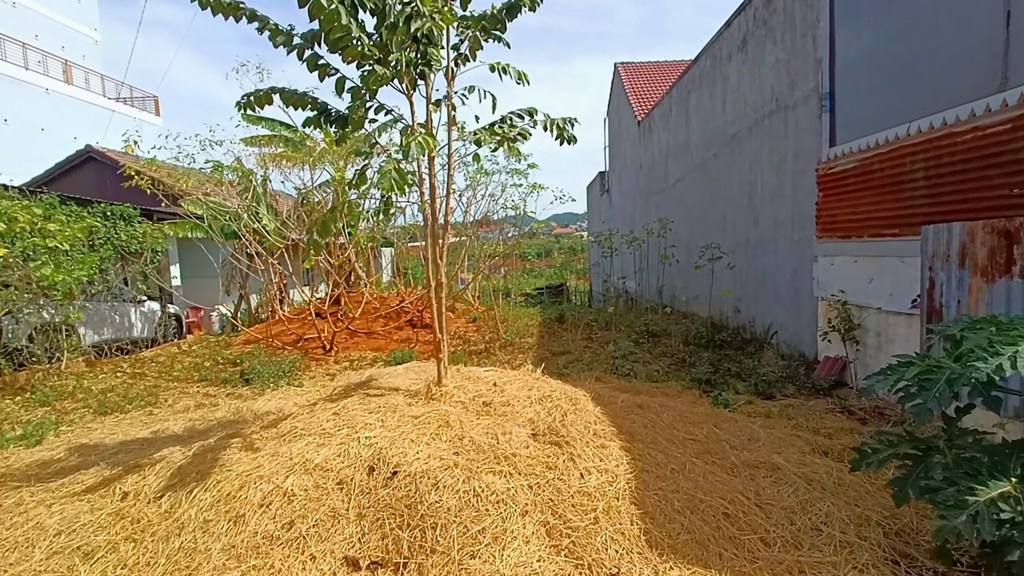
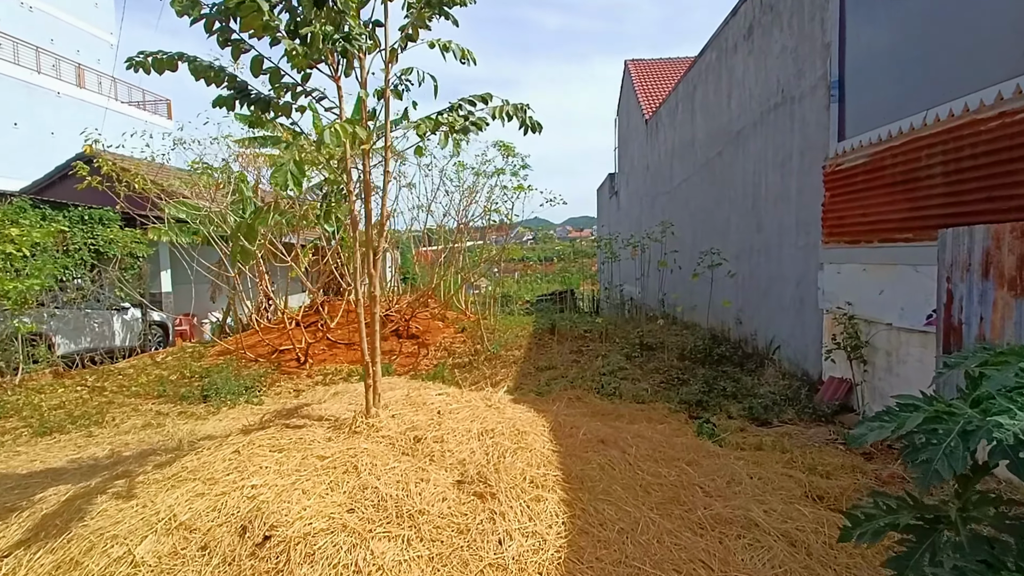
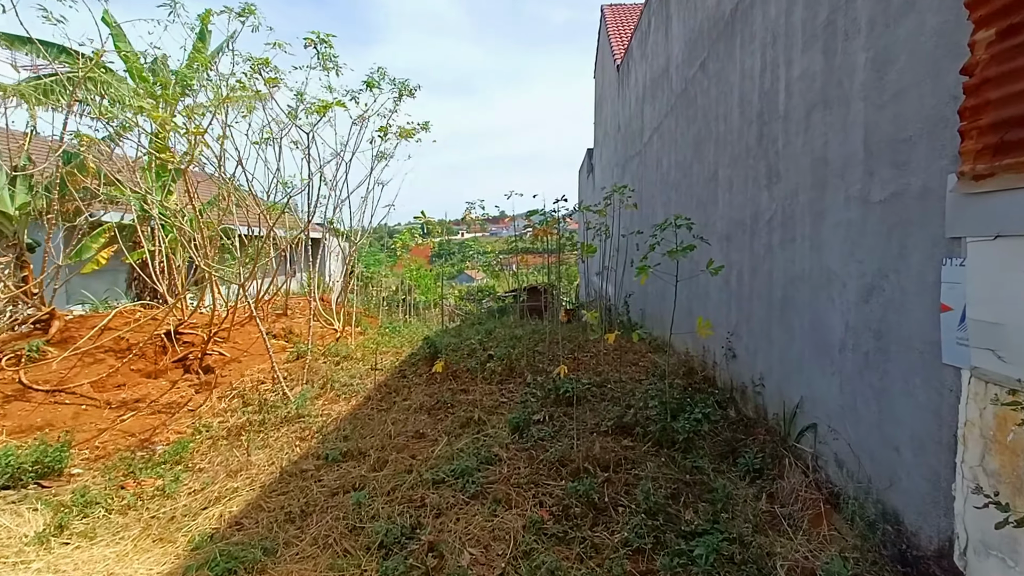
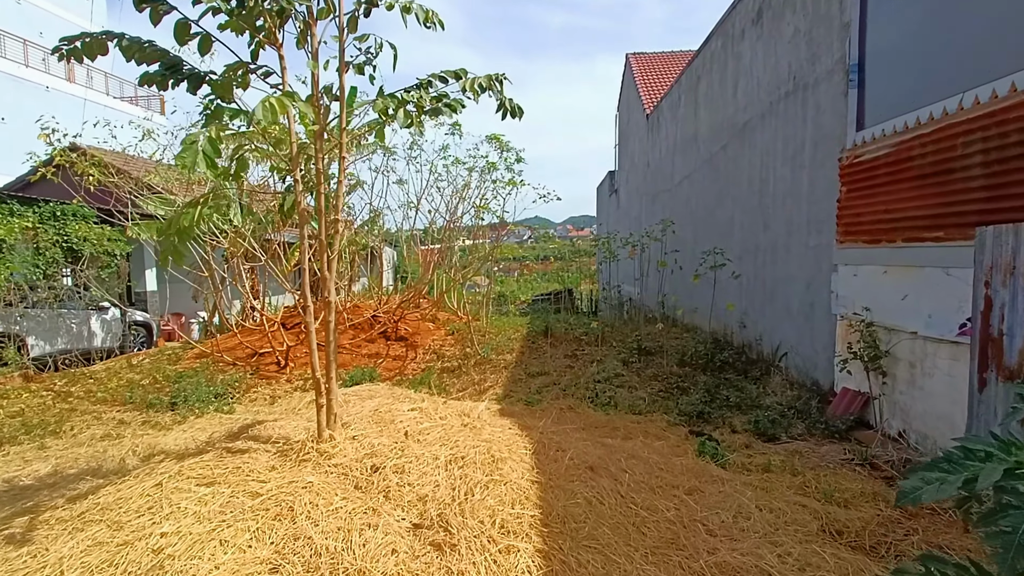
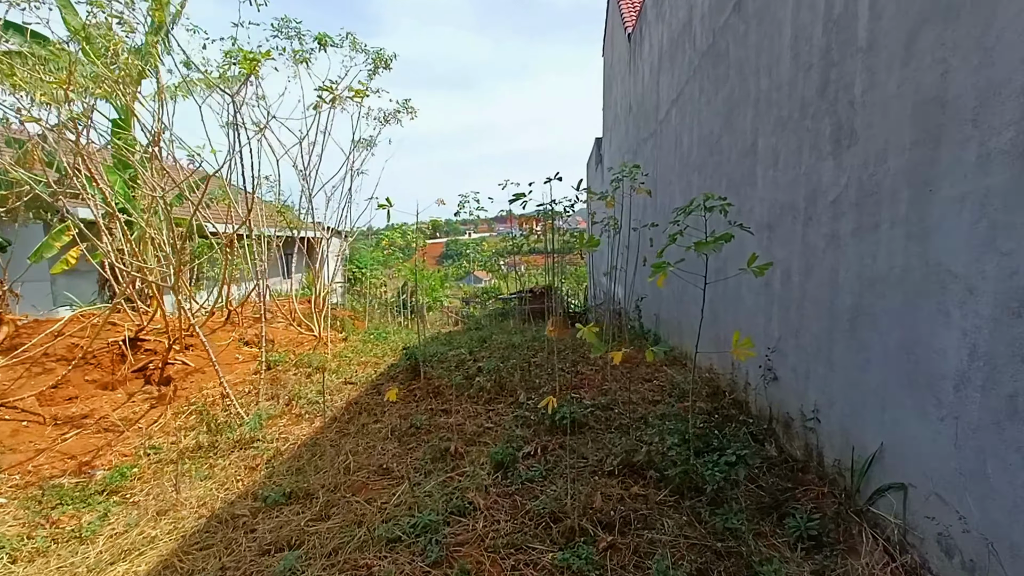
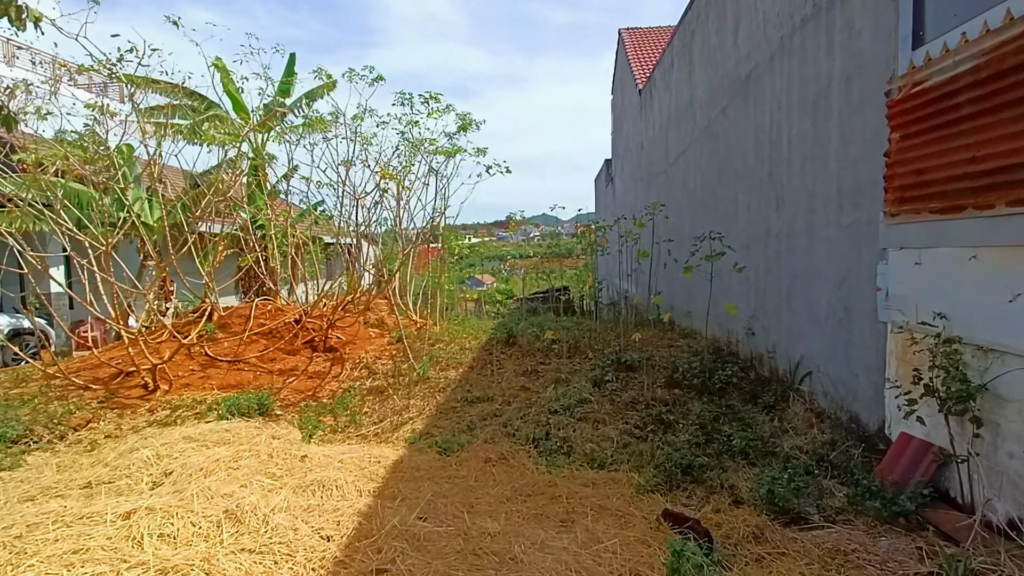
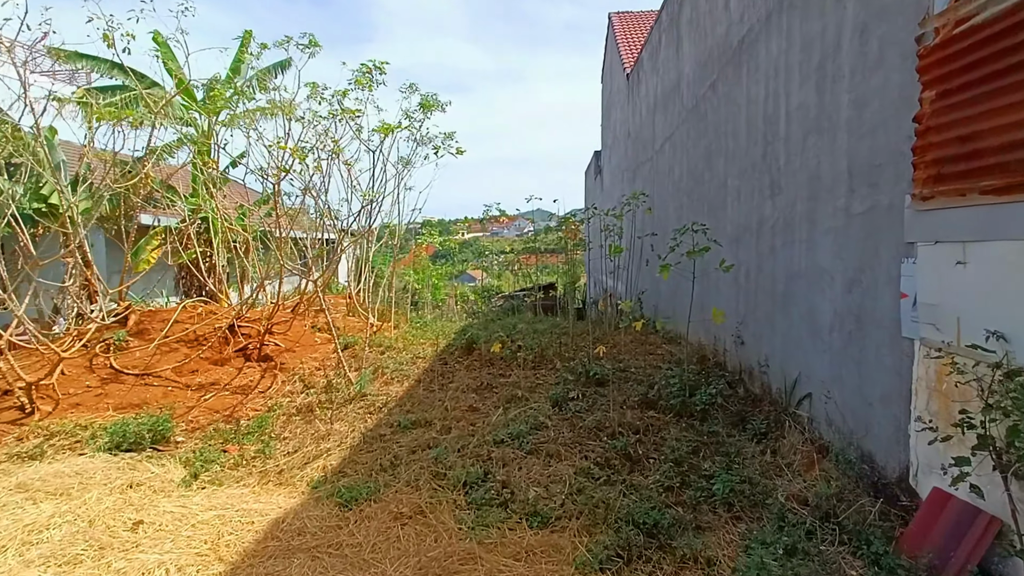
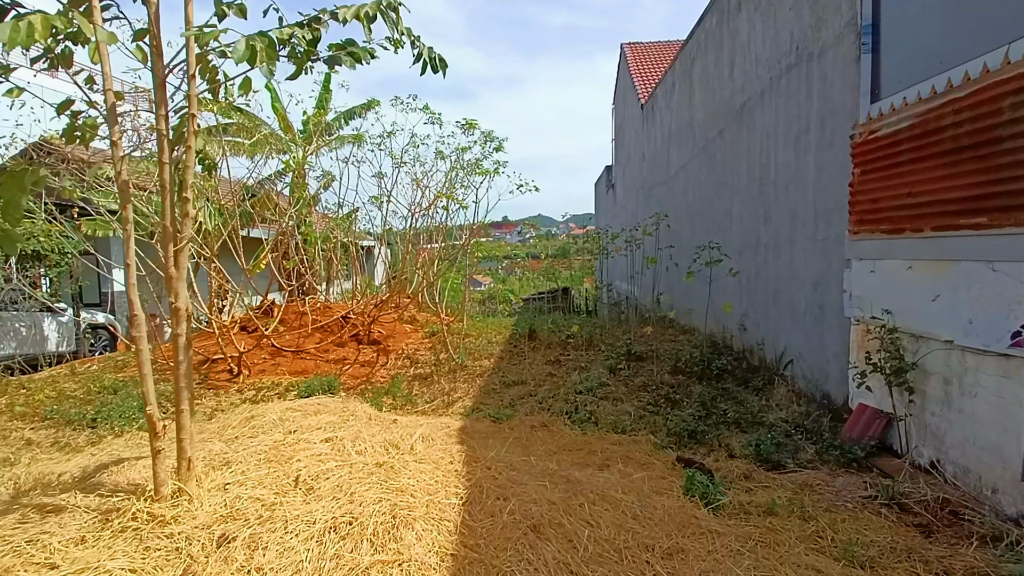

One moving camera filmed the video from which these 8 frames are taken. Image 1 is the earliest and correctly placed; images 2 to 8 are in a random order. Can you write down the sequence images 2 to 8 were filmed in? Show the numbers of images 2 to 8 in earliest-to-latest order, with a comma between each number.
2, 4, 8, 6, 7, 3, 5
